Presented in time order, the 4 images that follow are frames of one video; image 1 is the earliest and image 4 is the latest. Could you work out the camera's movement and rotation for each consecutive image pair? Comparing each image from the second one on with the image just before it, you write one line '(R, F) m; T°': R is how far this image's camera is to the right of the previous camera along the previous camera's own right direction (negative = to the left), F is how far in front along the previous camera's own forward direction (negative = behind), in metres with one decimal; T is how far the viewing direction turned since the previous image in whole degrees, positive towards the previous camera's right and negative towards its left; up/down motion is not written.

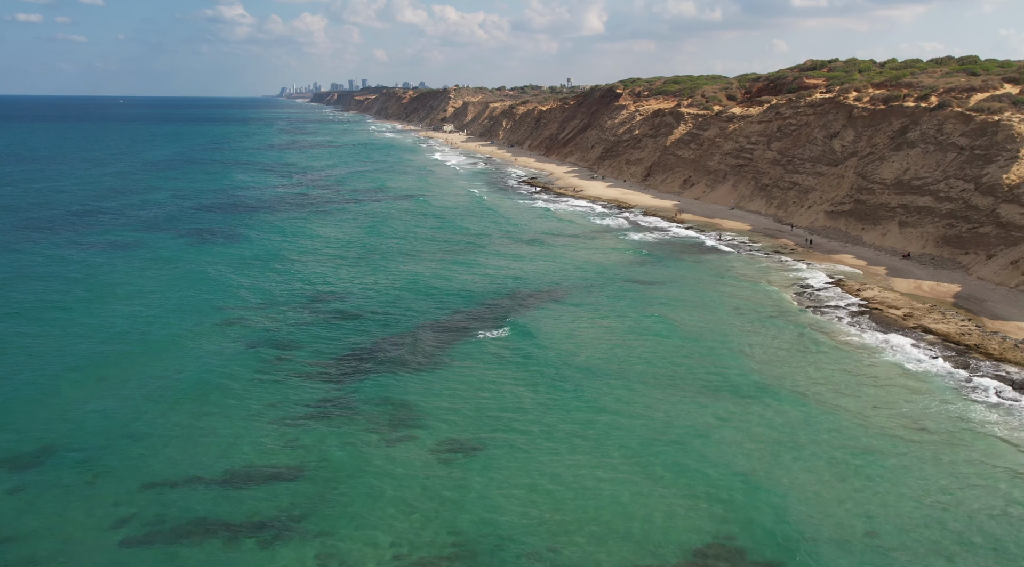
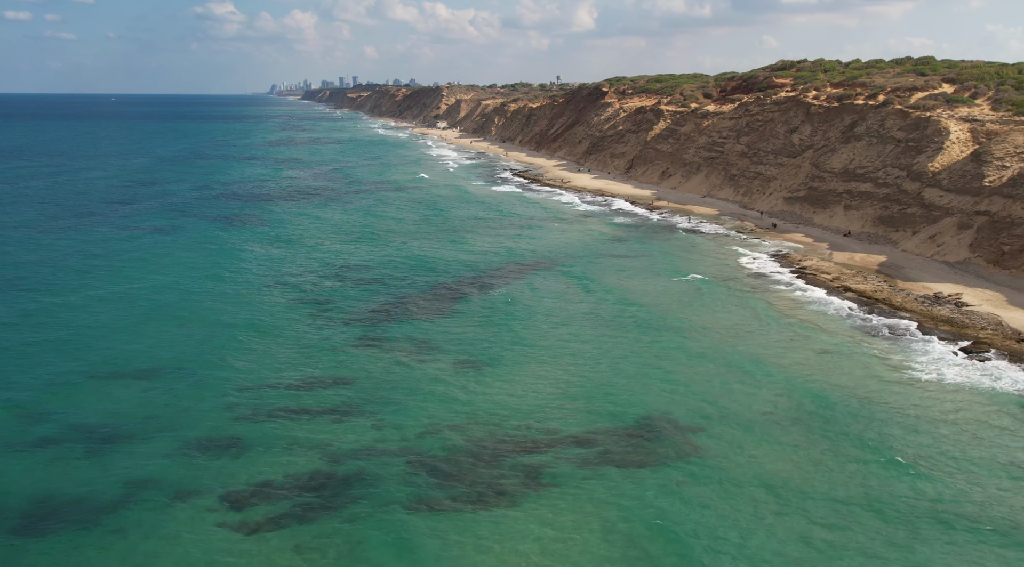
(-0.2, -6.8) m; +1°
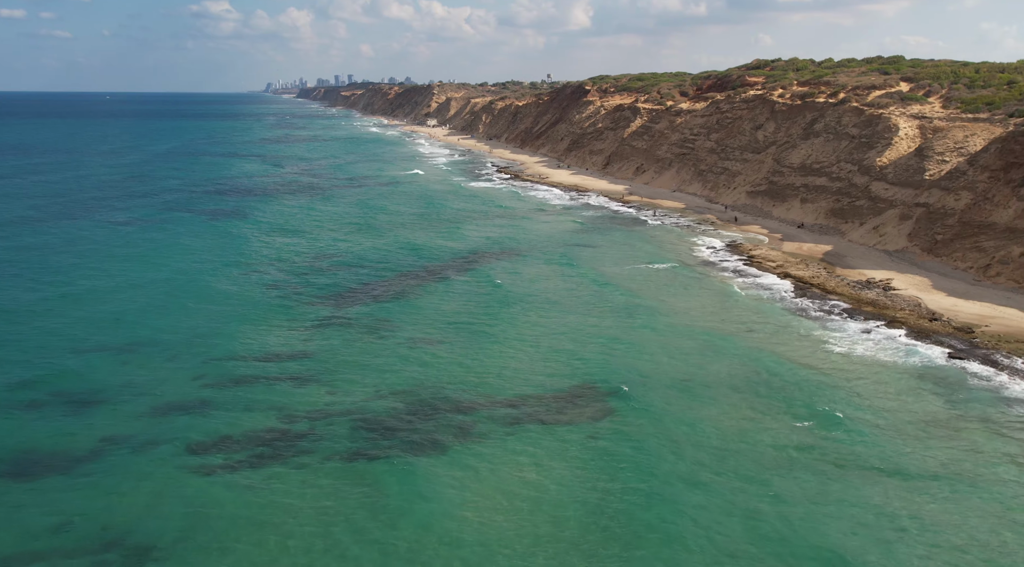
(+1.8, -2.6) m; 0°
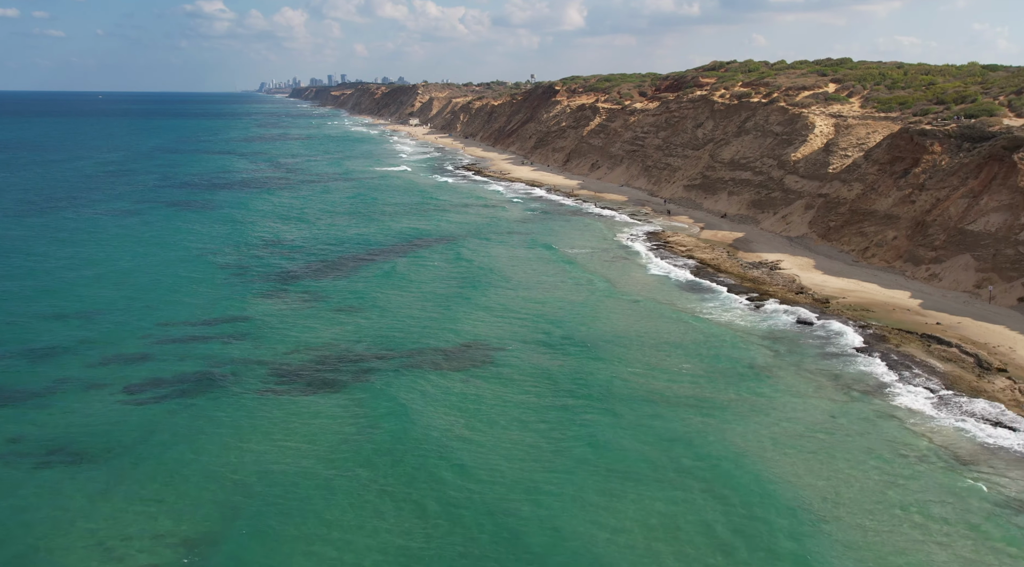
(+3.5, -4.5) m; 0°
